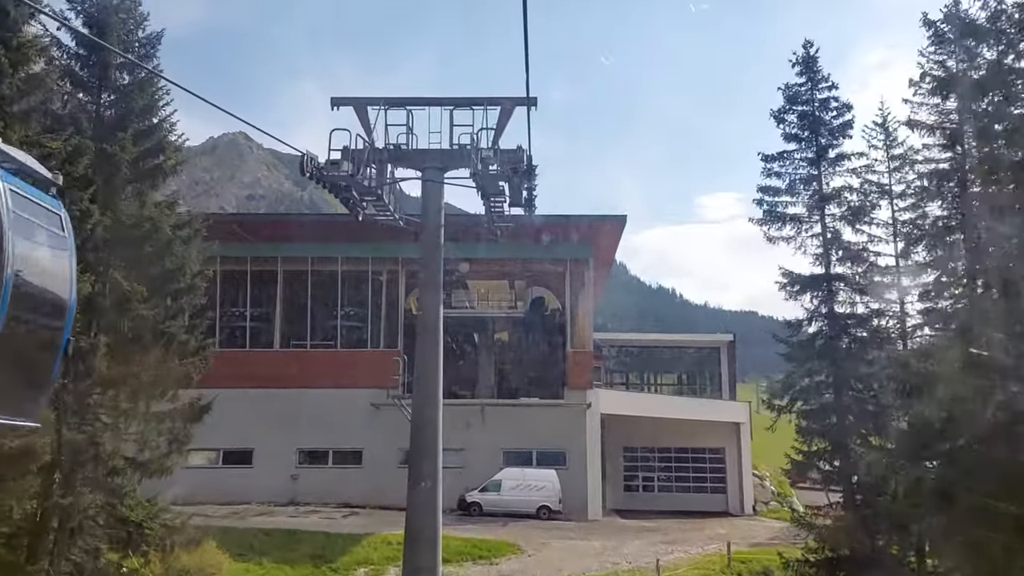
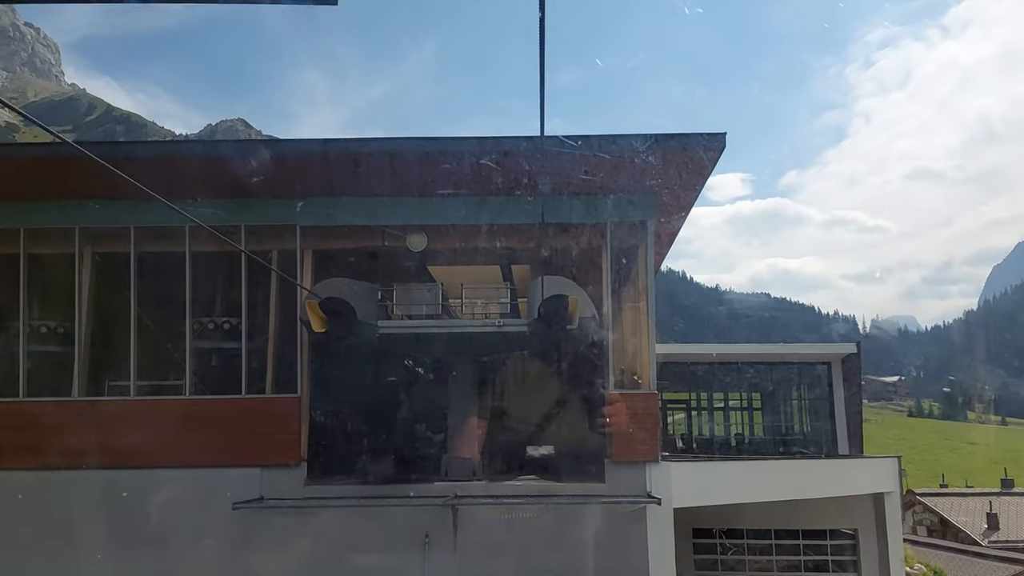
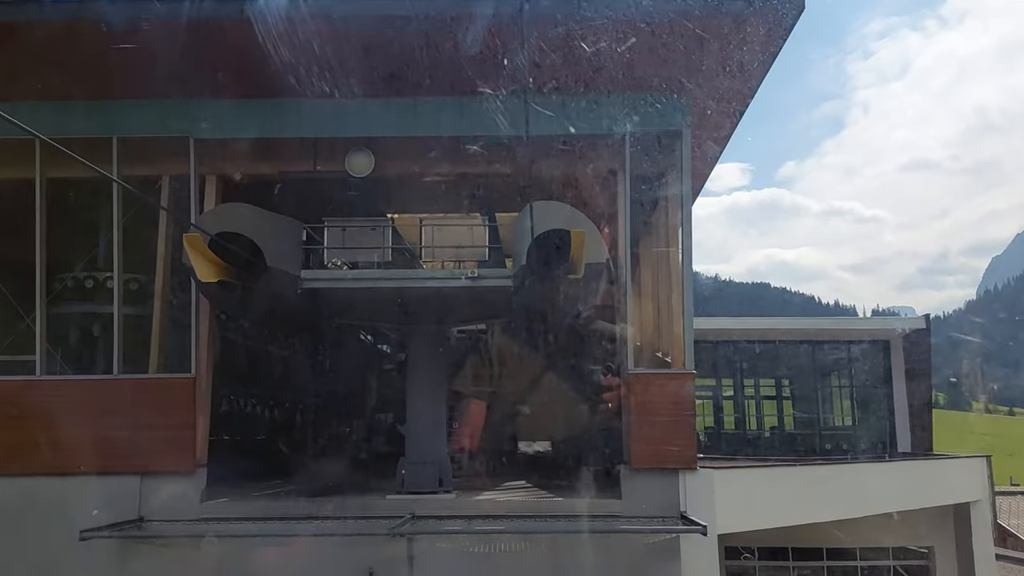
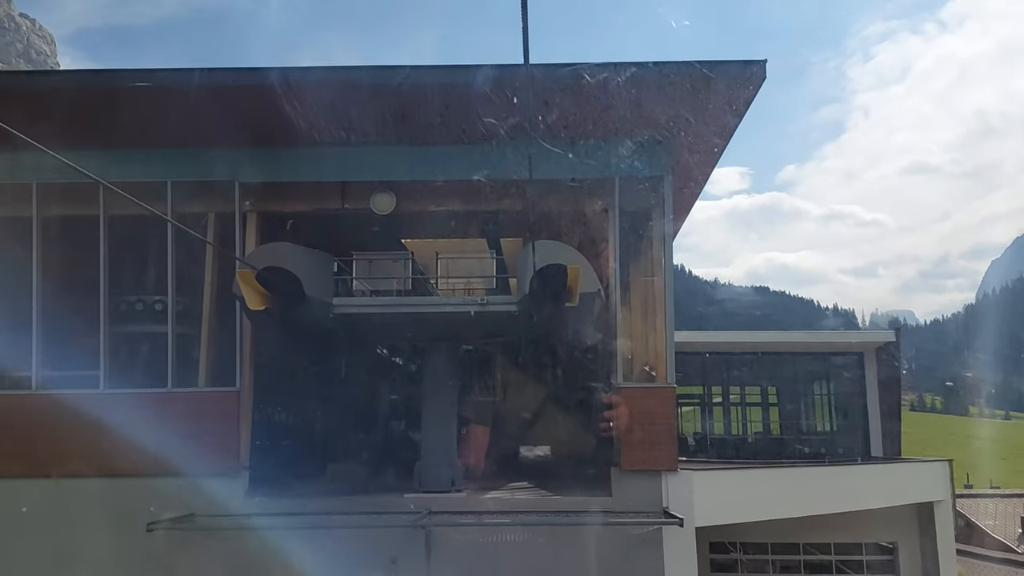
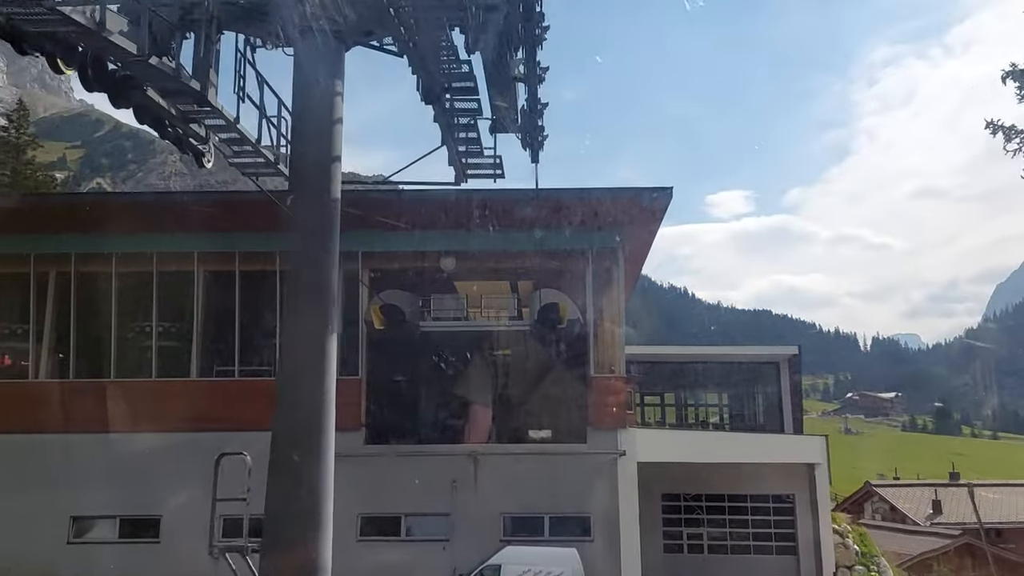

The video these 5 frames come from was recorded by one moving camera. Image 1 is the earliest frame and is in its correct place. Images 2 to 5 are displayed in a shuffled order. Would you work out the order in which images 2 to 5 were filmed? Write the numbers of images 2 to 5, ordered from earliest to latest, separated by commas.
5, 2, 4, 3
